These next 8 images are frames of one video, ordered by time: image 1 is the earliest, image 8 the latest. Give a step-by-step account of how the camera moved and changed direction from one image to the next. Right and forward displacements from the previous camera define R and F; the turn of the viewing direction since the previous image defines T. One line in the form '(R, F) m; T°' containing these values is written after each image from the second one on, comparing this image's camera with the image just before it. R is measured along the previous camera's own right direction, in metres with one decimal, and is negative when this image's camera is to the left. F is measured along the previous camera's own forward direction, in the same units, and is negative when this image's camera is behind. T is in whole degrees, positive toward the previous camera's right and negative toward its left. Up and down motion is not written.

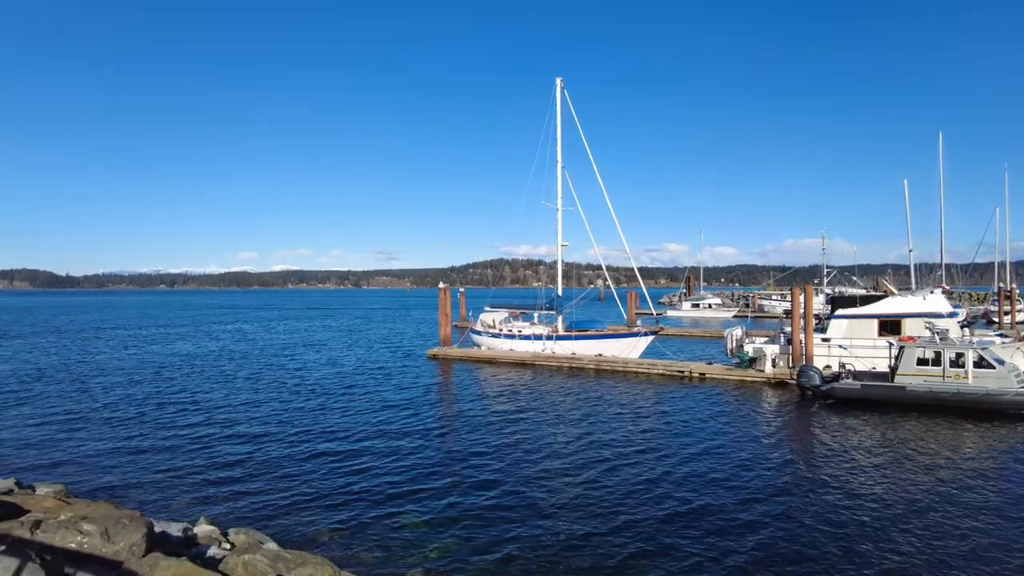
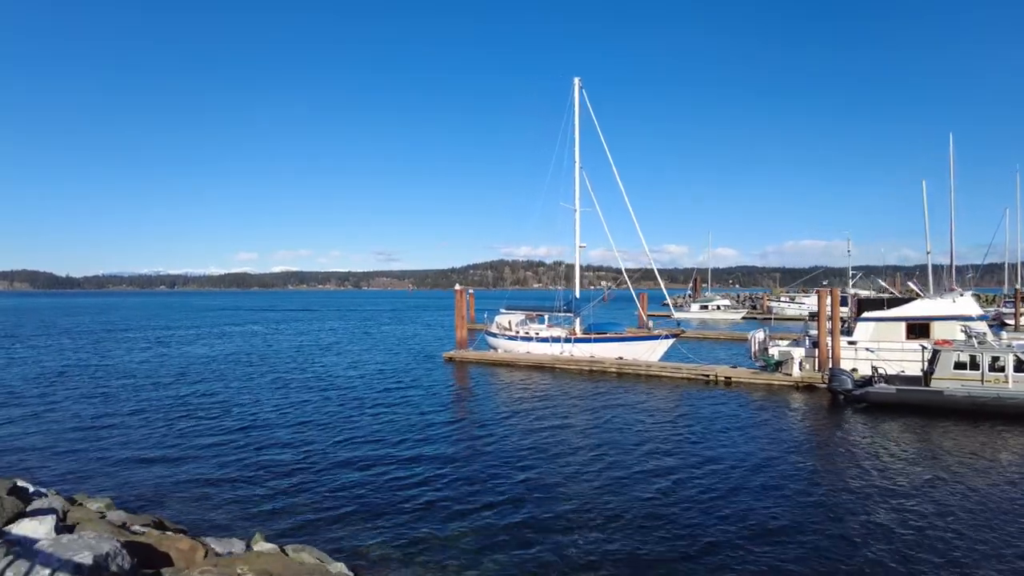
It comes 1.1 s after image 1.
(-1.2, +0.5) m; 0°
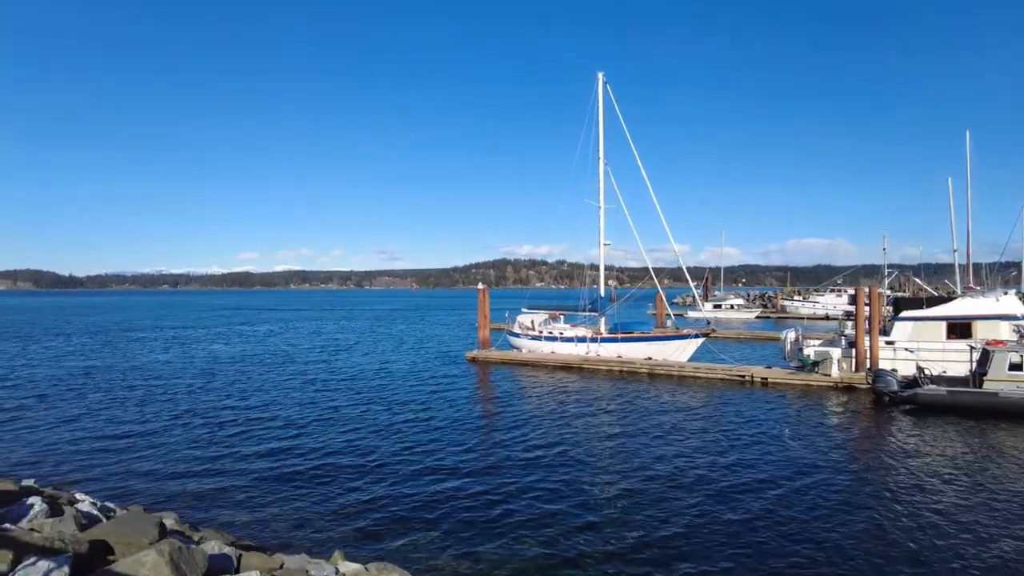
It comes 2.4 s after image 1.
(-1.5, +0.7) m; 0°
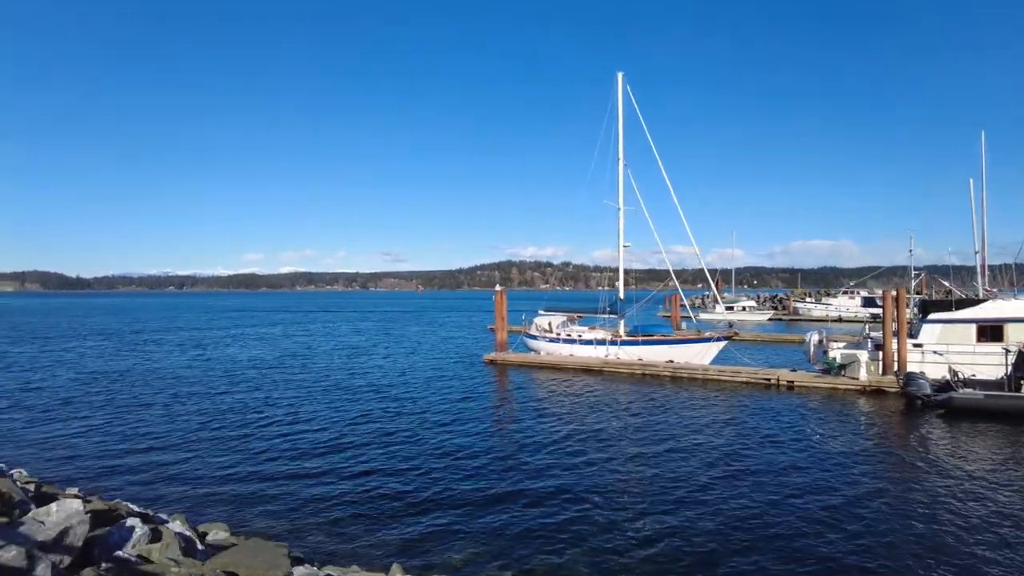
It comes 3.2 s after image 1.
(-0.9, +0.3) m; 0°
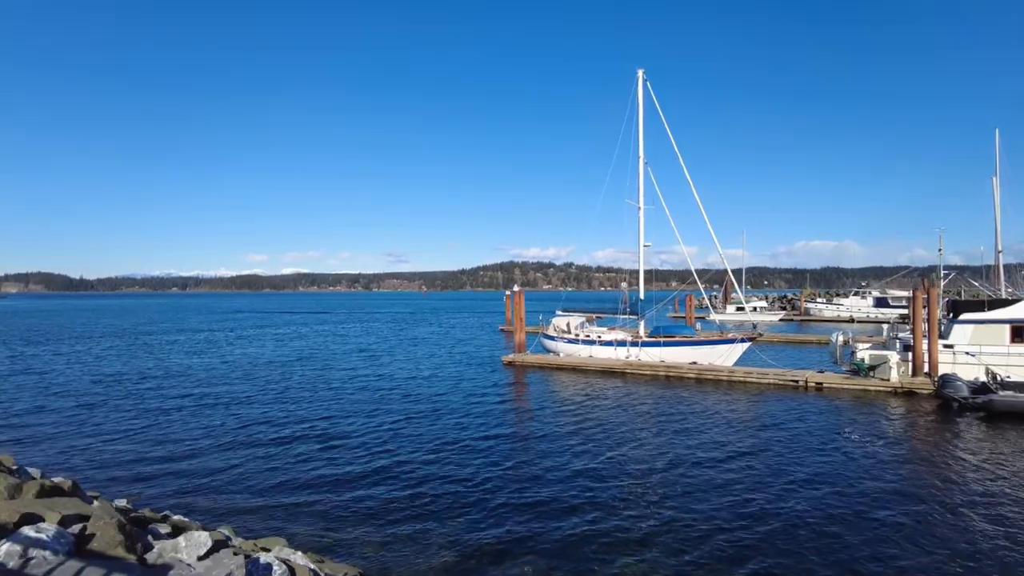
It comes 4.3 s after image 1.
(-1.1, +0.5) m; 0°
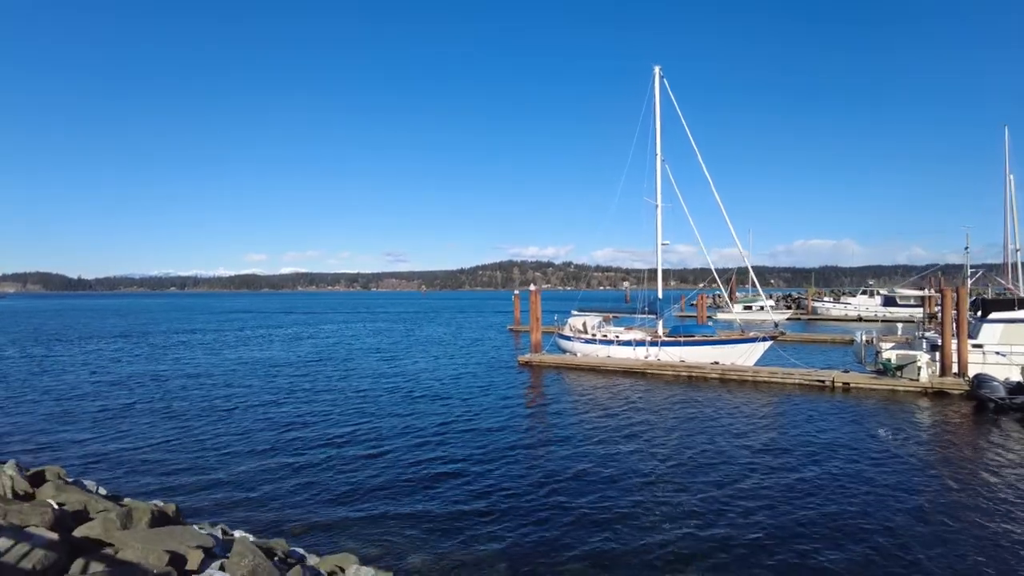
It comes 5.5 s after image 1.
(-1.2, +0.6) m; 0°
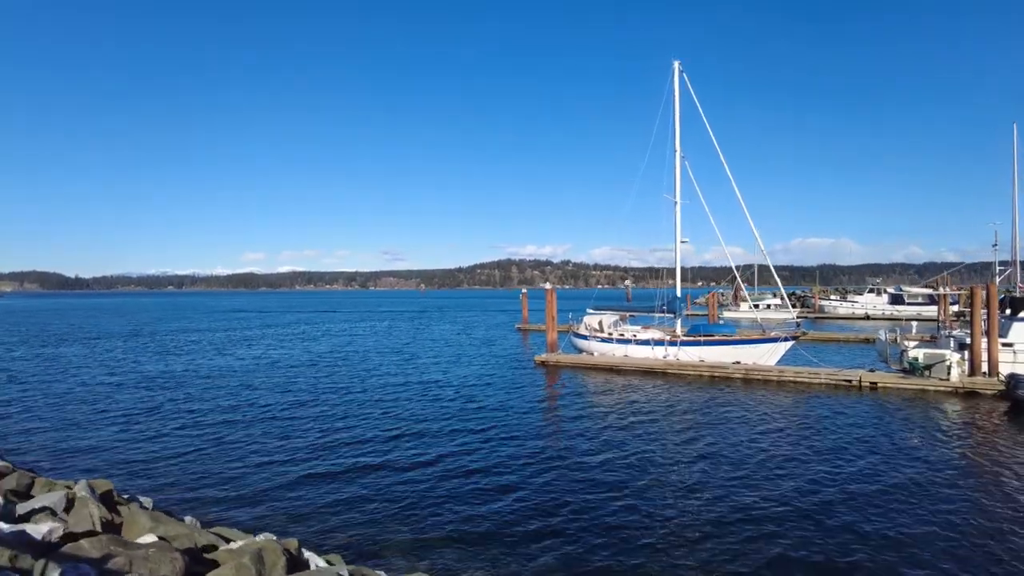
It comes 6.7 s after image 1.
(-1.2, +0.7) m; 0°
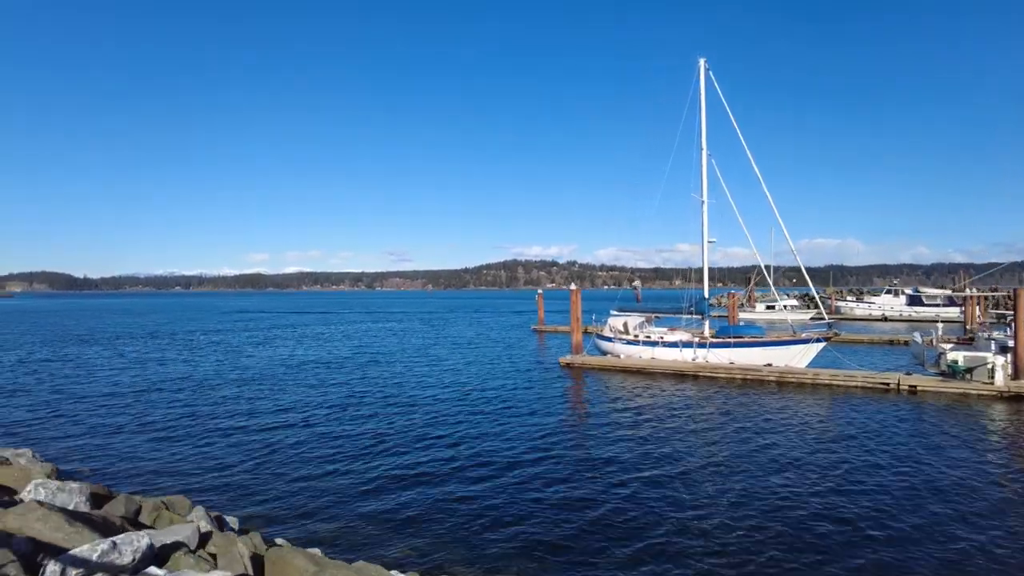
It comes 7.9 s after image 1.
(-1.2, +0.6) m; 0°
